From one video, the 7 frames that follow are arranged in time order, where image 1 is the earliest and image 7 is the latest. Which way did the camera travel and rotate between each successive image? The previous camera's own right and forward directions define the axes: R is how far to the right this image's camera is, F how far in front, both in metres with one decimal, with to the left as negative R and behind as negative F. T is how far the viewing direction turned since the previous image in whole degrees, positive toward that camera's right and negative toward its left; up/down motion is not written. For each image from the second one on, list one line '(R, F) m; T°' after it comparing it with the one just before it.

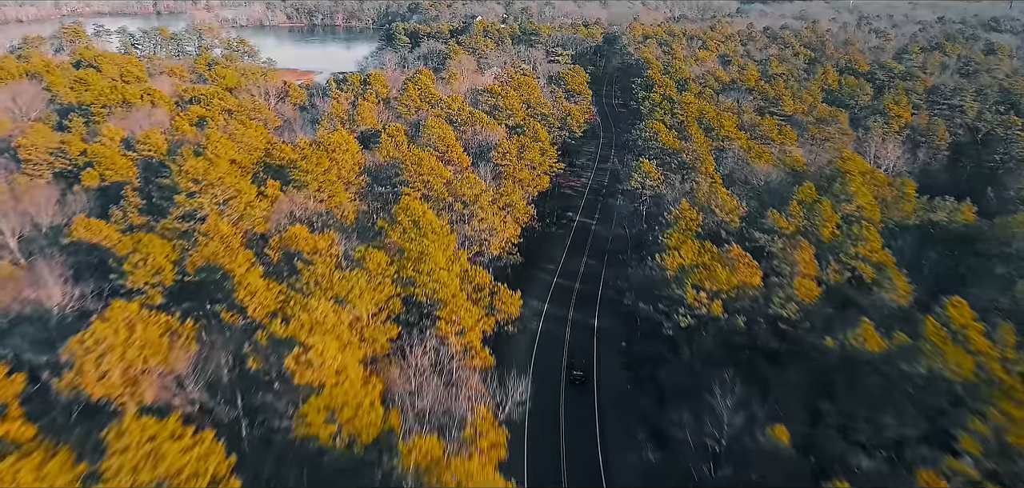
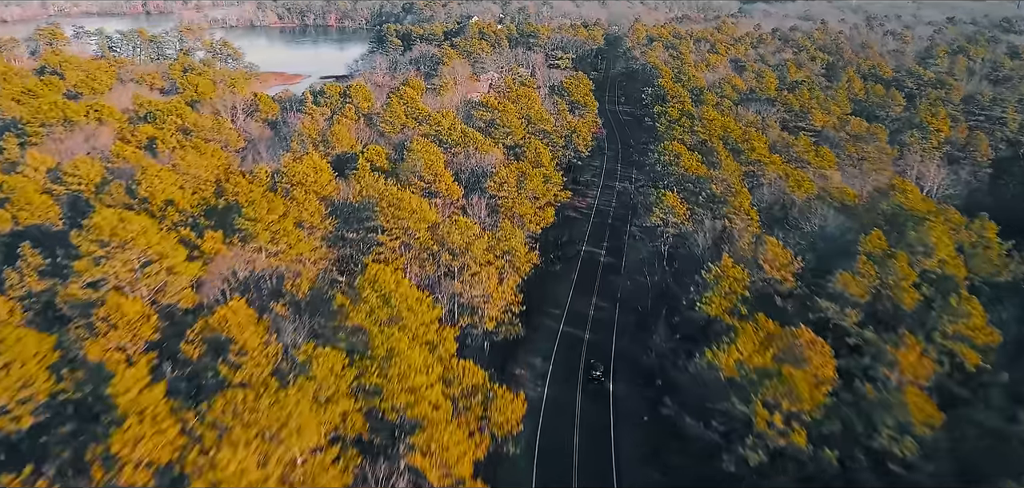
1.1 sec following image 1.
(-0.1, +7.5) m; 0°
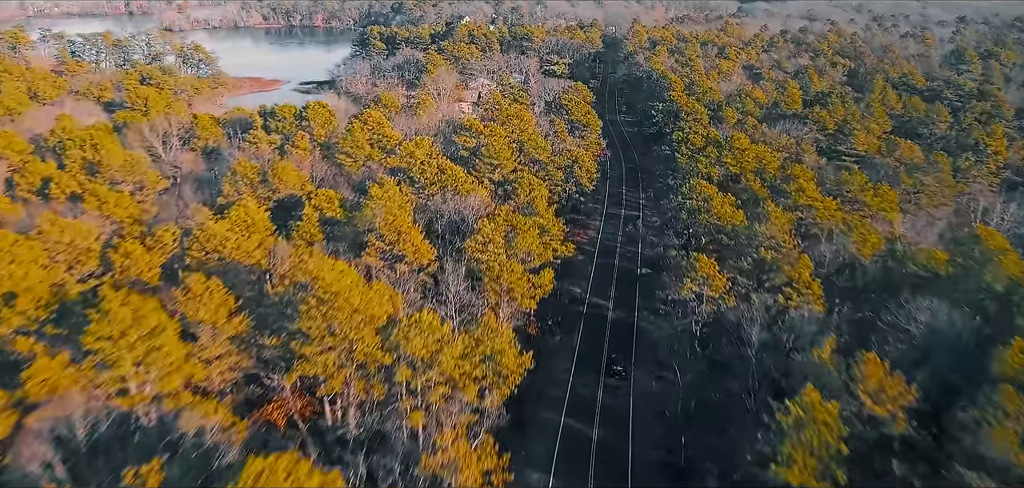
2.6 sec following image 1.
(+0.5, +9.9) m; 0°
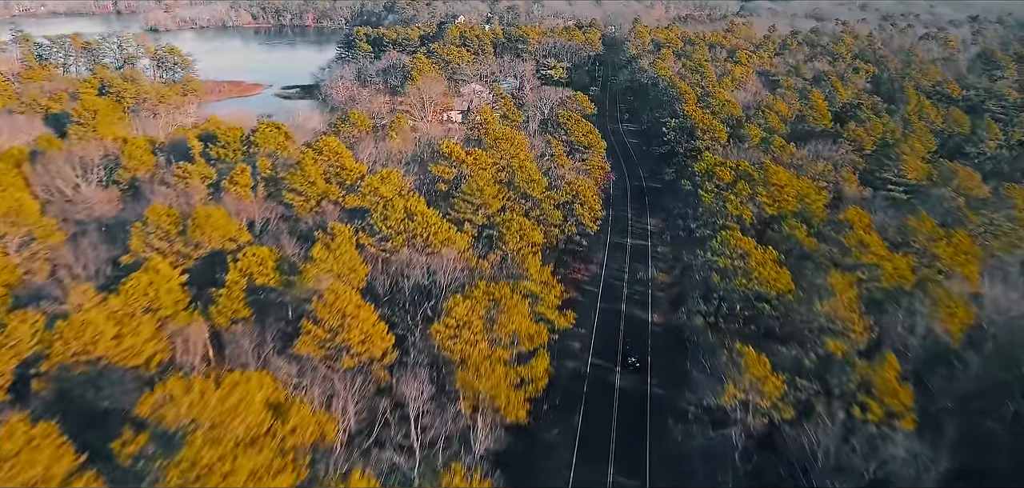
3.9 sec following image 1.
(+0.7, +8.2) m; 0°
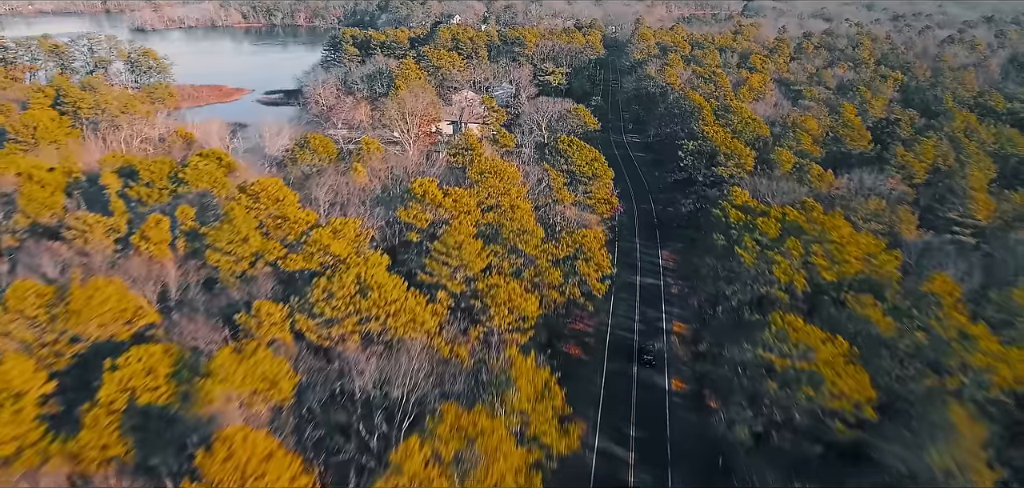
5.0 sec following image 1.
(+0.6, +7.9) m; 0°
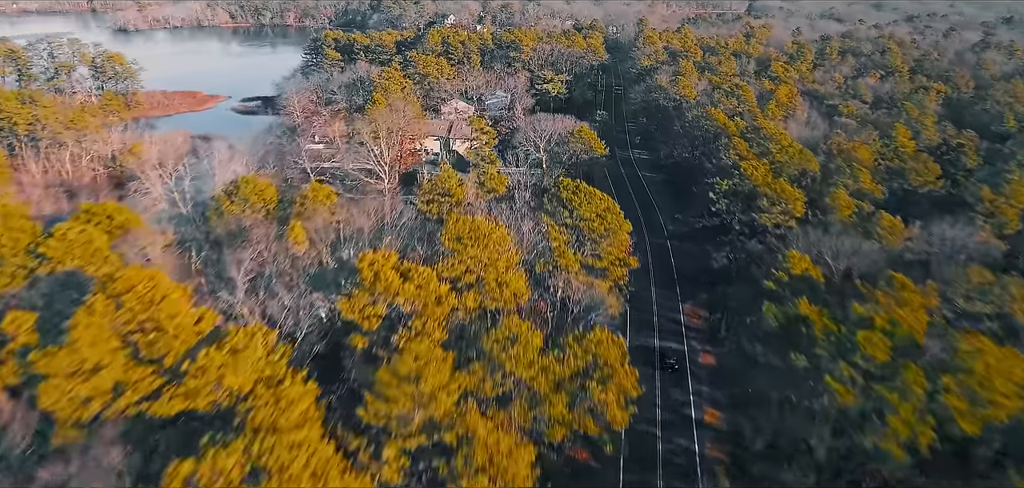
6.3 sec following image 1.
(+0.5, +9.5) m; 0°
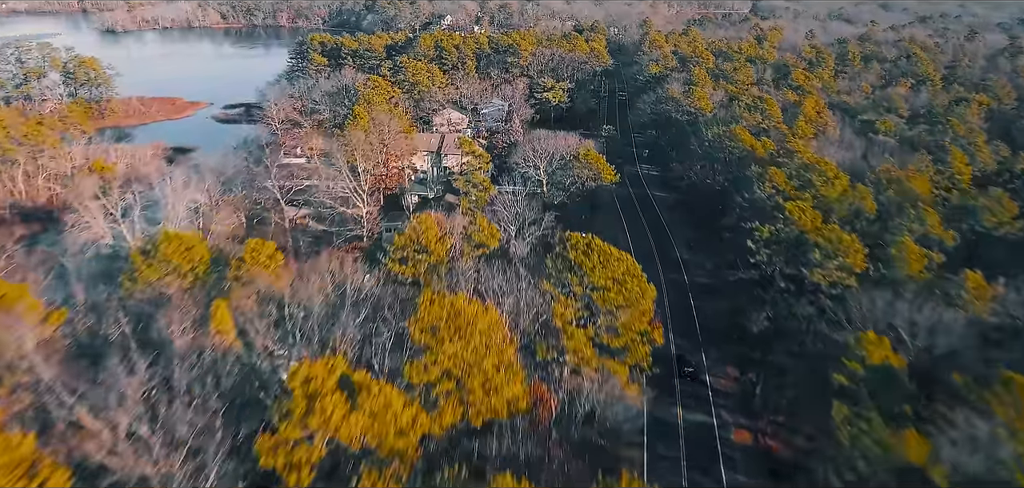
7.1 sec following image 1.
(+0.2, +7.0) m; 0°
